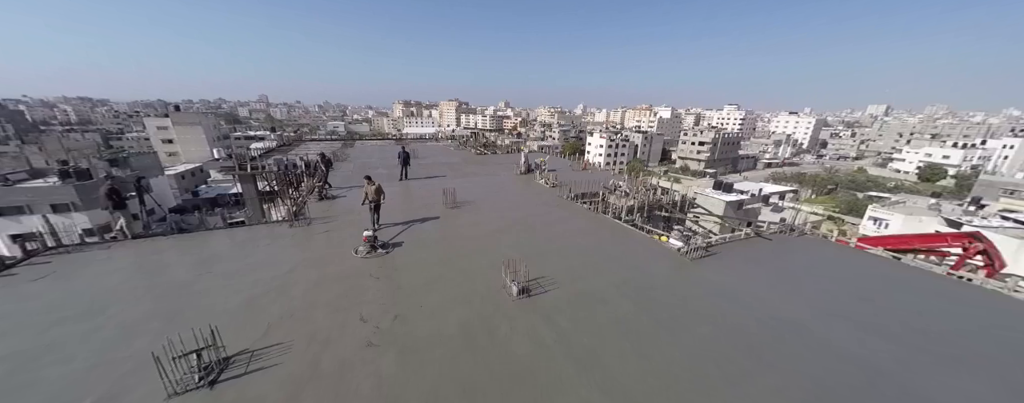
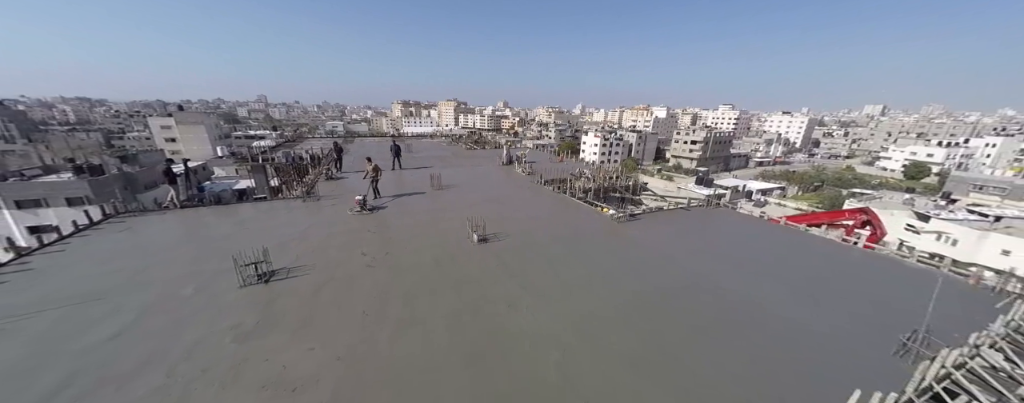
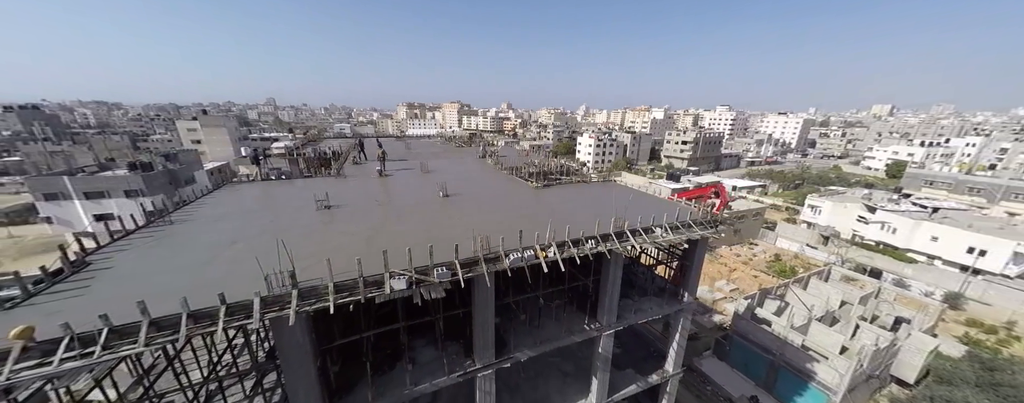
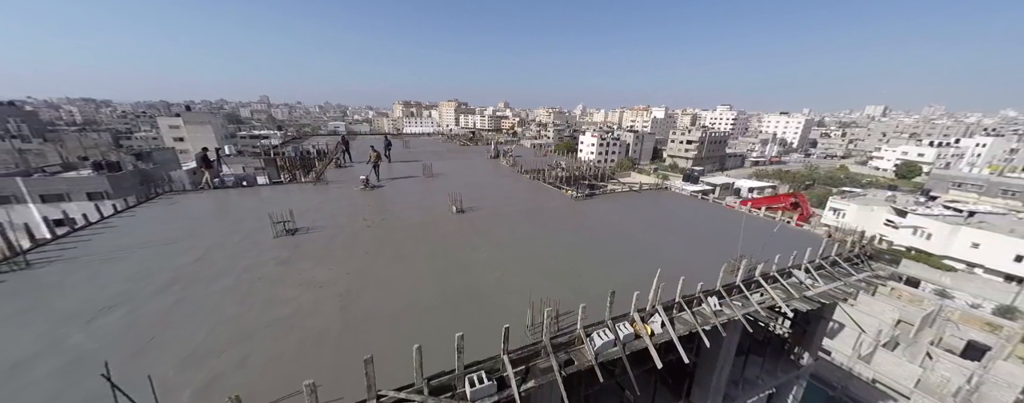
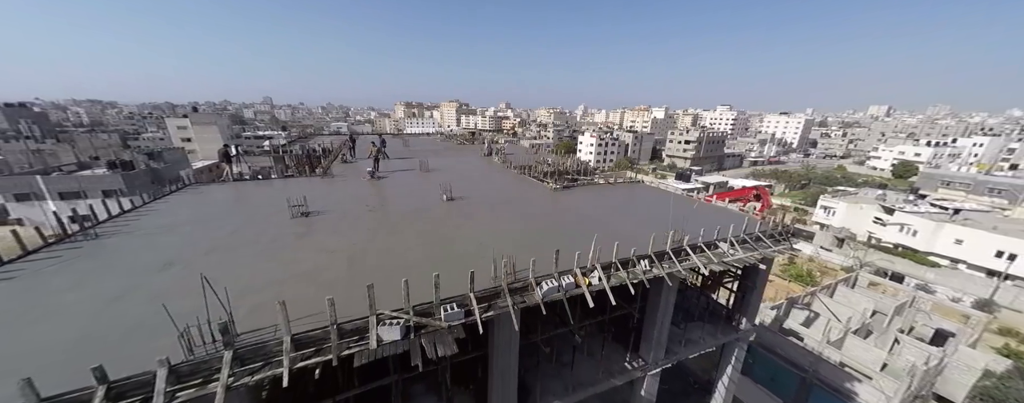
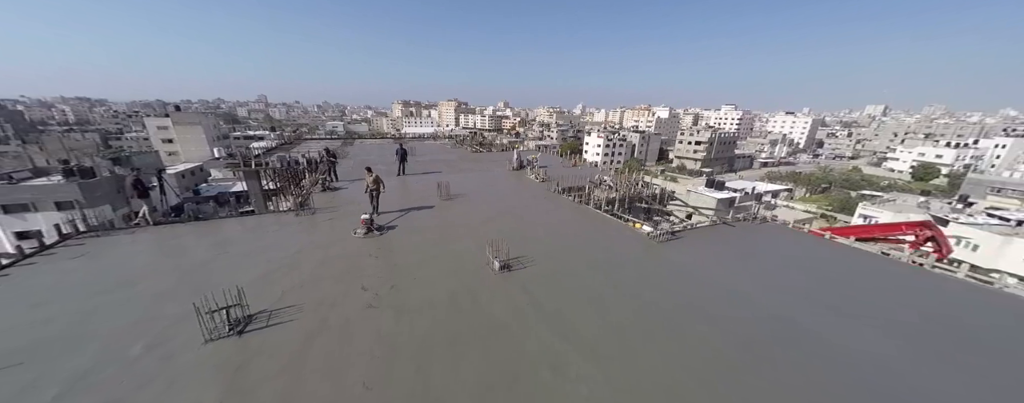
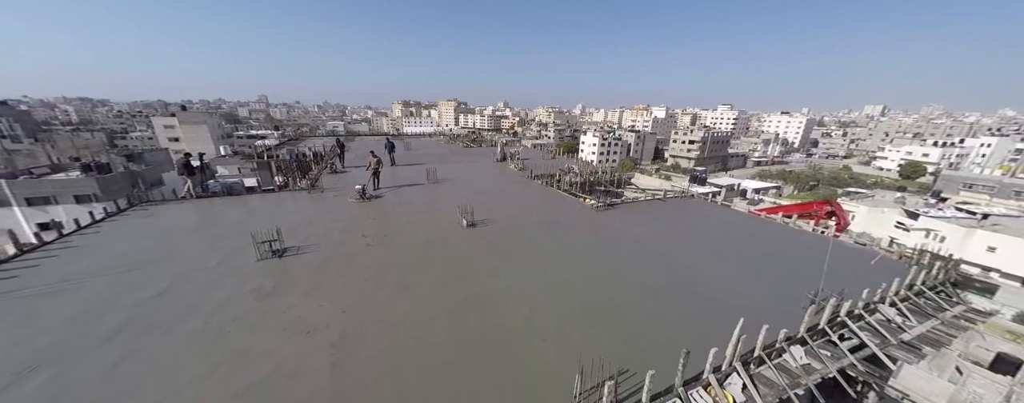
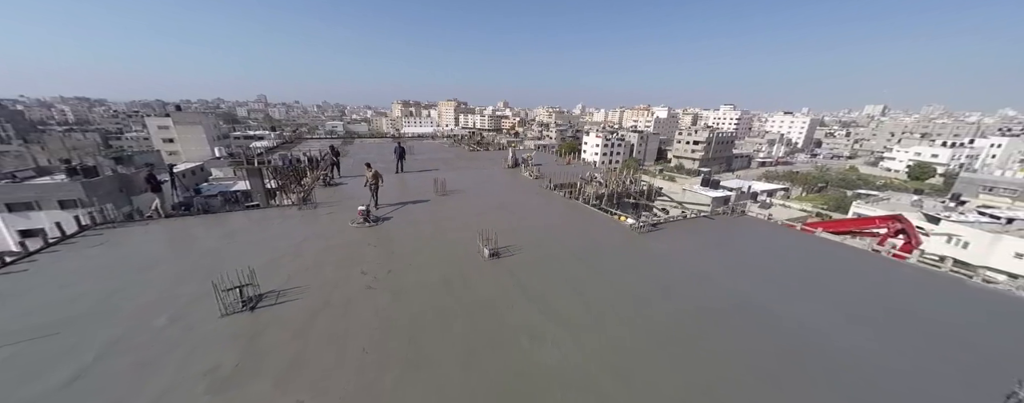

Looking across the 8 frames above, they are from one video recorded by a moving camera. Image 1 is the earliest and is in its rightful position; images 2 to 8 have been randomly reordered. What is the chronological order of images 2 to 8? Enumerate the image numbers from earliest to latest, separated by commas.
6, 8, 2, 7, 4, 5, 3
